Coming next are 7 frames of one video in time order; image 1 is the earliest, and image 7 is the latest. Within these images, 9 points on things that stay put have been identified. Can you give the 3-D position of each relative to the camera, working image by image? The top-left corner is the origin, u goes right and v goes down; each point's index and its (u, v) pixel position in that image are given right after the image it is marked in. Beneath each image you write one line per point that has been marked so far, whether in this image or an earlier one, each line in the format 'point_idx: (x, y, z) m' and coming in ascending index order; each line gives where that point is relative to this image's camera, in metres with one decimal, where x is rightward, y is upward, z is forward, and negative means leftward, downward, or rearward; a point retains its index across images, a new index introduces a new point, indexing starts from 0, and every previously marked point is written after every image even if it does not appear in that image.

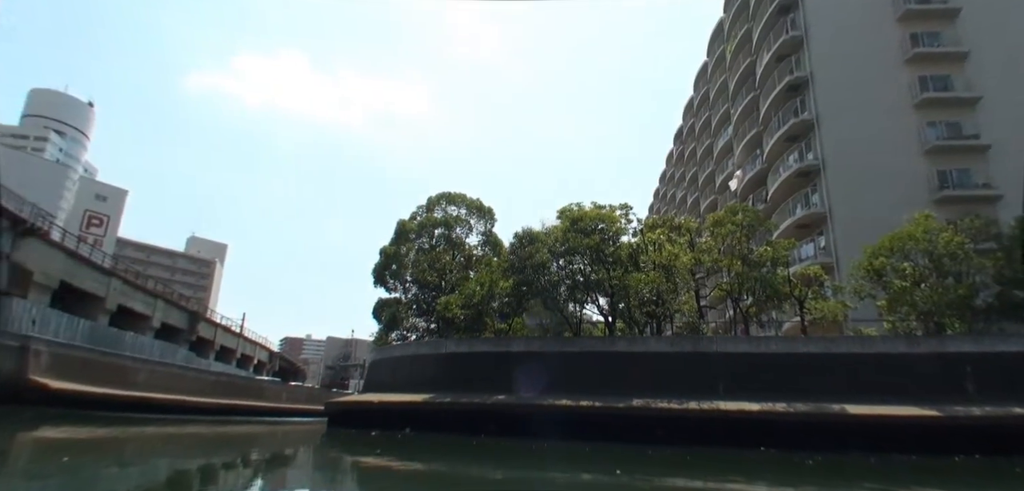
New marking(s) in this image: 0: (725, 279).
0: (+7.1, -1.2, +16.5) m
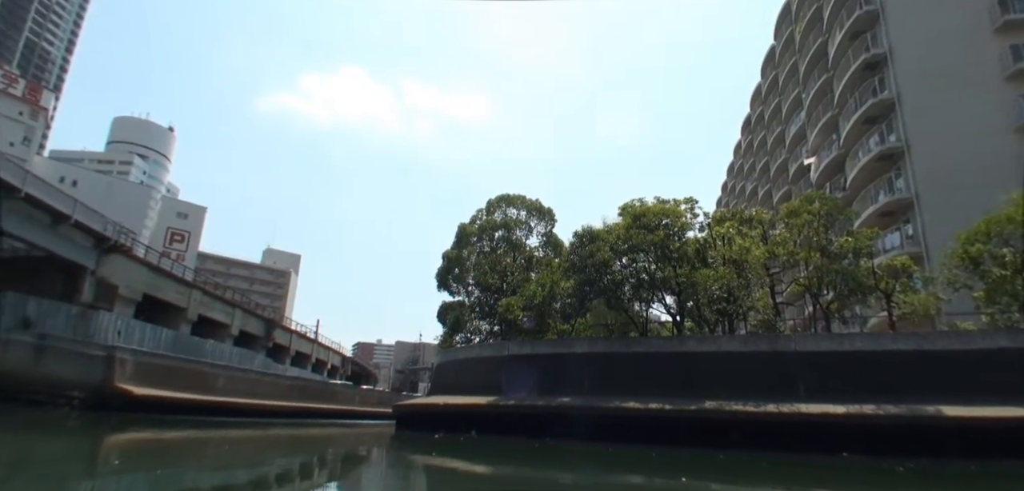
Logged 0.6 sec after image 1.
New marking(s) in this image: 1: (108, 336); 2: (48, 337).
0: (+8.5, -0.9, +14.8) m
1: (-11.3, -2.7, +14.9) m
2: (-11.0, -2.3, +12.5) m
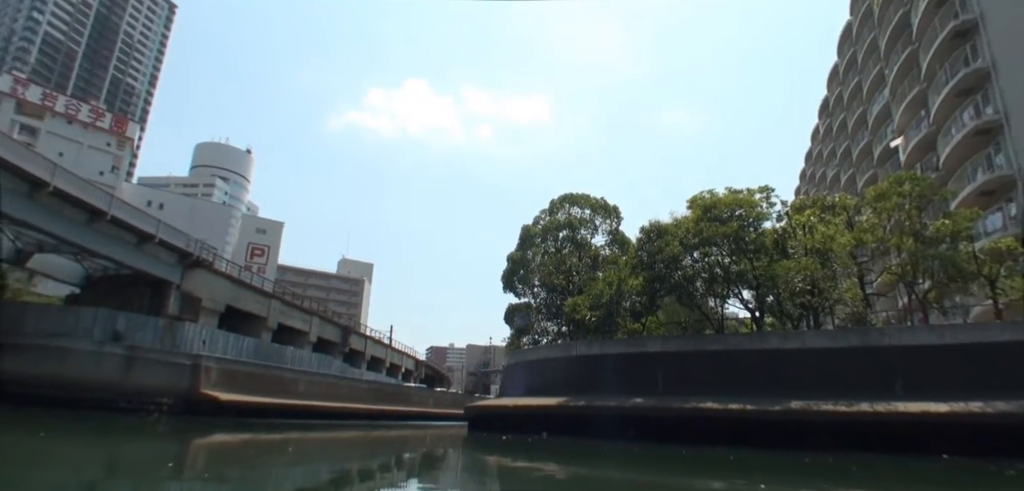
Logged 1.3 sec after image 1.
0: (+9.9, -0.4, +13.2) m
1: (-9.6, -3.1, +15.7) m
2: (-9.7, -2.7, +13.3) m
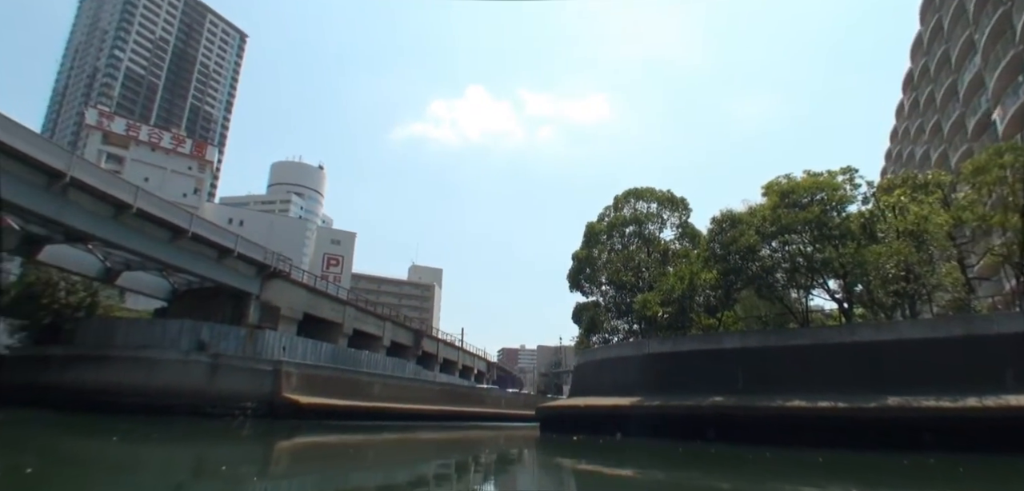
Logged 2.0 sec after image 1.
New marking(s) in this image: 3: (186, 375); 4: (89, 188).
0: (+11.1, +0.2, +11.4) m
1: (-7.7, -3.5, +16.5) m
2: (-8.1, -3.1, +14.1) m
3: (-8.9, -3.5, +13.9) m
4: (-10.2, +1.4, +12.0) m
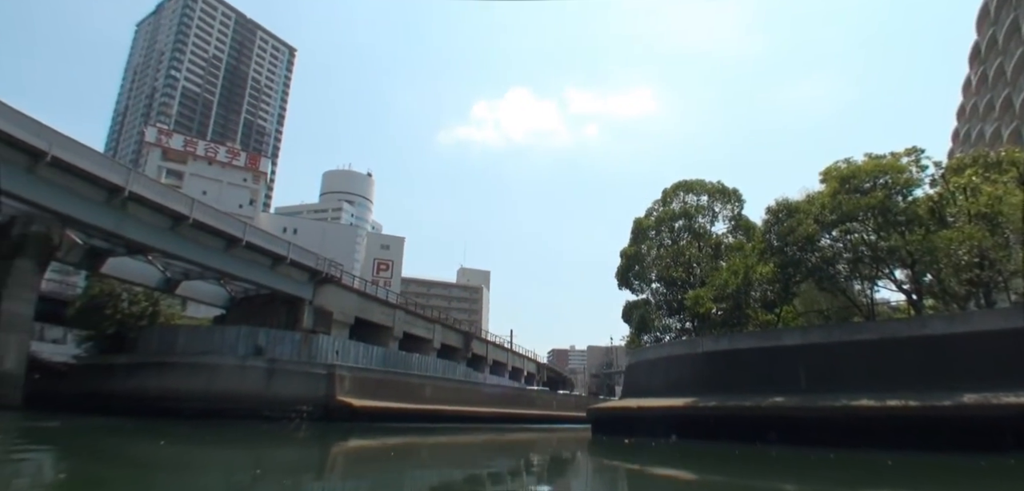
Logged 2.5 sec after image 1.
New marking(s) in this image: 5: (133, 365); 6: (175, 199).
0: (+12.0, +0.6, +10.1) m
1: (-6.1, -3.7, +16.9) m
2: (-6.8, -3.3, +14.5) m
3: (-7.6, -3.8, +14.3) m
4: (-9.2, +1.1, +12.6) m
5: (-11.5, -3.6, +15.2) m
6: (-8.9, +1.2, +13.4) m
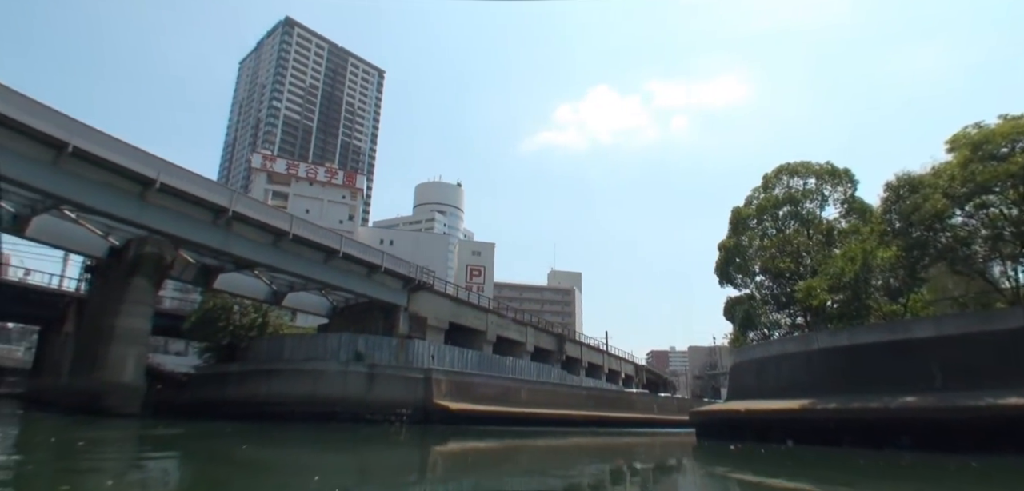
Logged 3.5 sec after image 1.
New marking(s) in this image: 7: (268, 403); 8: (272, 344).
0: (+13.3, +1.3, +7.6) m
1: (-3.1, -4.0, +17.4) m
2: (-4.2, -3.6, +15.2) m
3: (-5.0, -4.1, +15.2) m
4: (-7.1, +0.7, +13.8) m
5: (-8.7, -4.2, +16.7) m
6: (-6.7, +0.8, +14.6) m
7: (-7.6, -5.0, +15.9) m
8: (-8.2, -3.4, +17.5) m
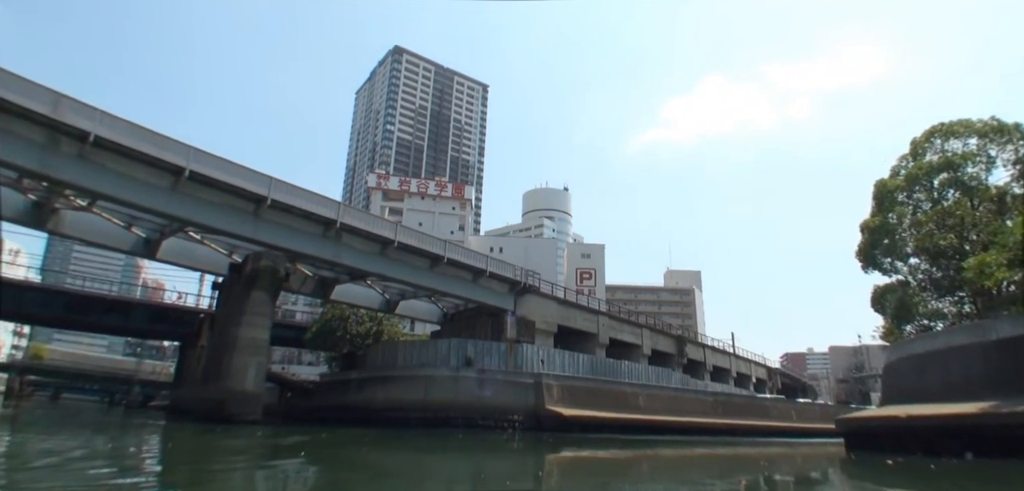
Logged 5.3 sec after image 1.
0: (+14.2, +2.2, +4.4) m
1: (+0.7, -4.2, +17.4) m
2: (-0.9, -3.9, +15.5) m
3: (-1.6, -4.4, +15.6) m
4: (-4.3, +0.3, +14.8) m
5: (-4.9, -4.7, +17.9) m
6: (-3.8, +0.4, +15.5) m
7: (-4.0, -5.4, +16.9) m
8: (-4.4, -3.9, +18.6) m
